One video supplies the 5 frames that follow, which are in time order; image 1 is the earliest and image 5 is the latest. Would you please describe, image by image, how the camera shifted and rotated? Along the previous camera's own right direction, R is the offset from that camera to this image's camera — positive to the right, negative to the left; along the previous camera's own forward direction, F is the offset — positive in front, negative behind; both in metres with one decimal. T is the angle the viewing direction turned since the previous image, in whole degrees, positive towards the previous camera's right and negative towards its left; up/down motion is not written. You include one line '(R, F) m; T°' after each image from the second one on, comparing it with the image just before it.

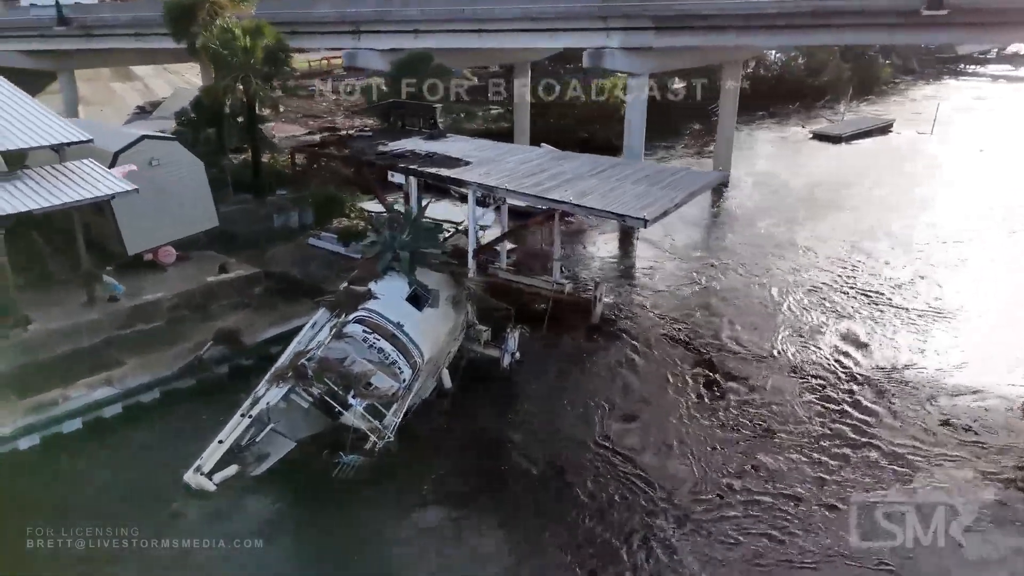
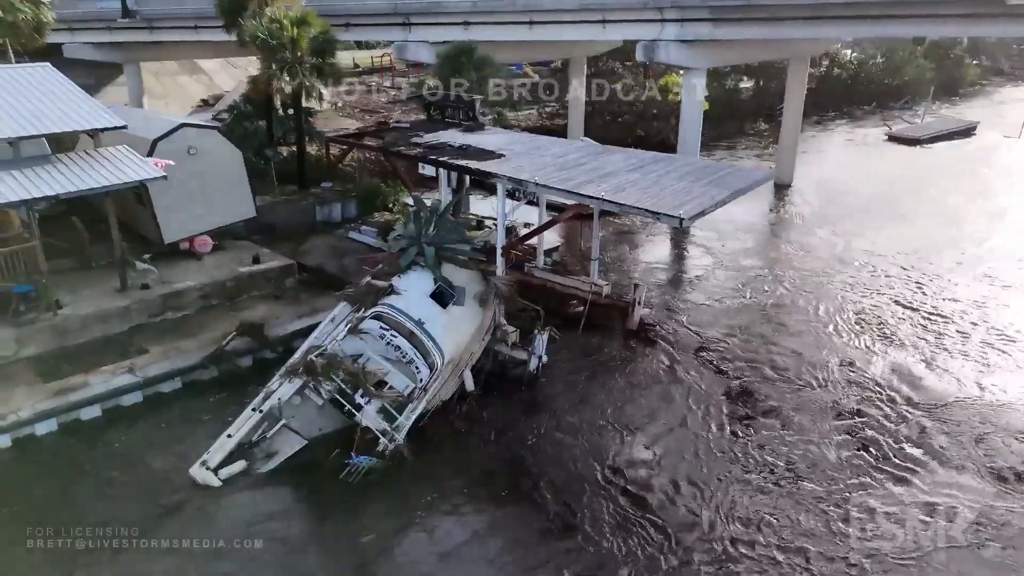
(+0.6, +0.7) m; -5°
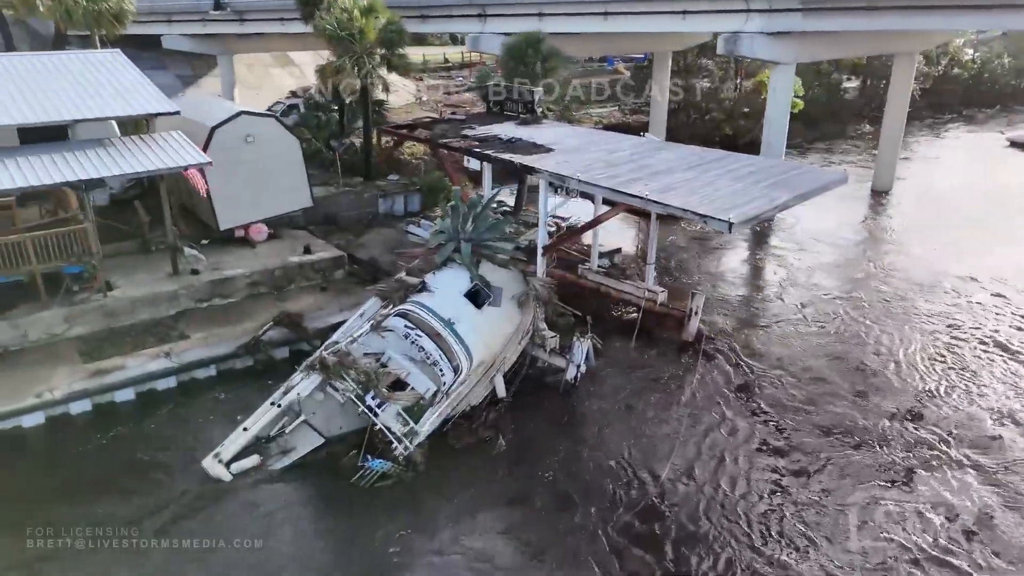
(+0.9, +0.8) m; -7°
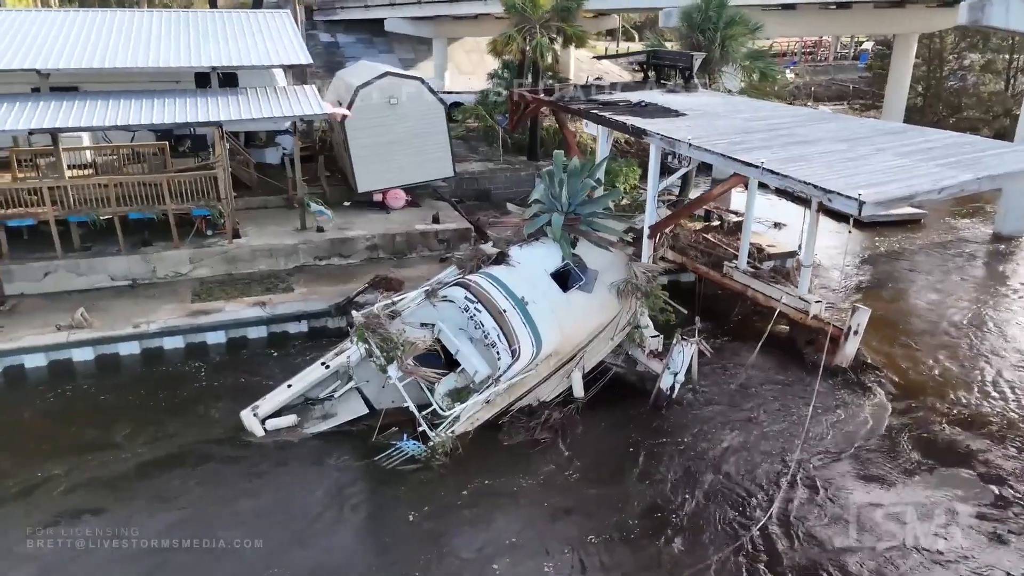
(+2.0, +2.0) m; -18°
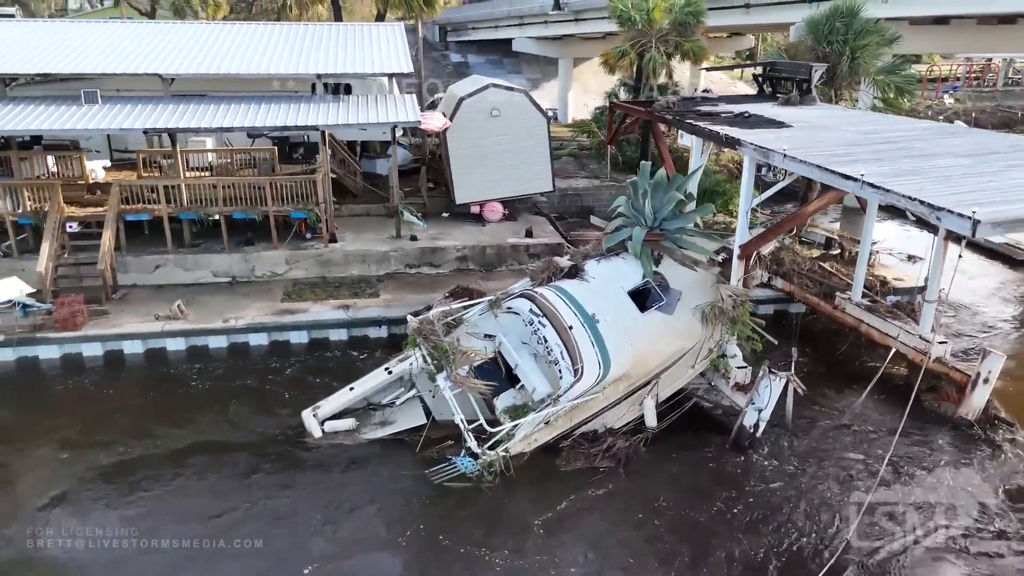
(+0.8, +0.6) m; -10°
